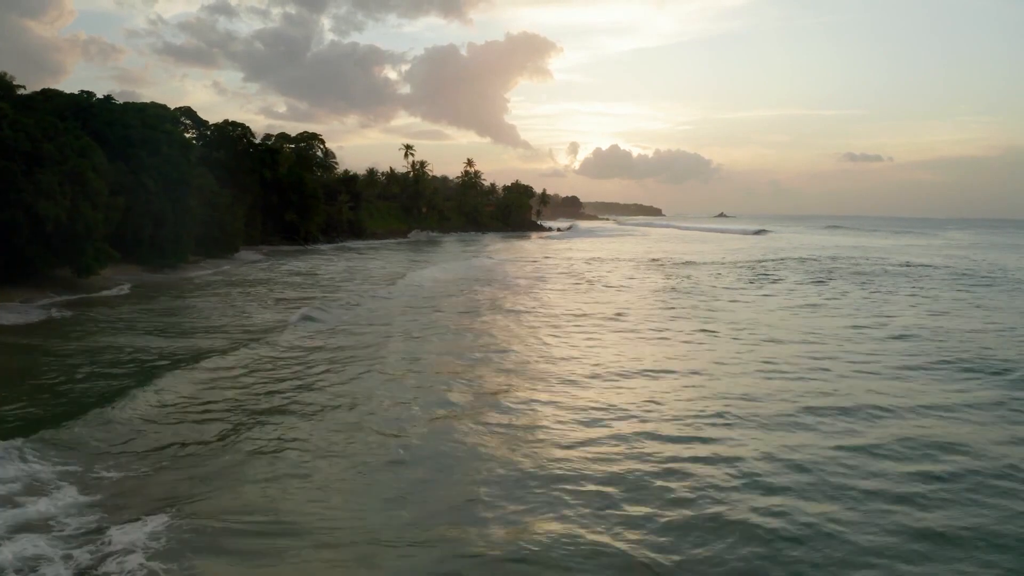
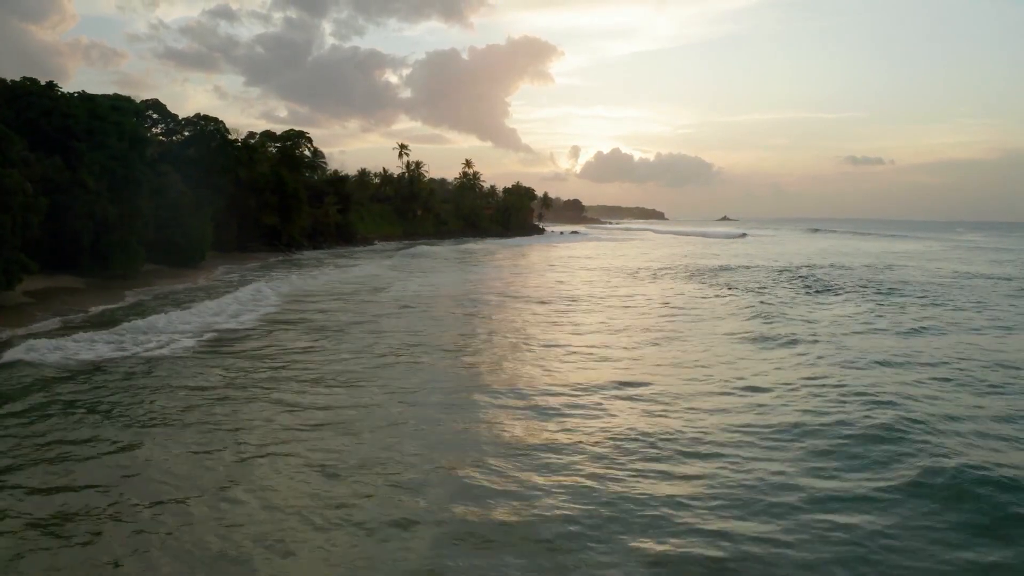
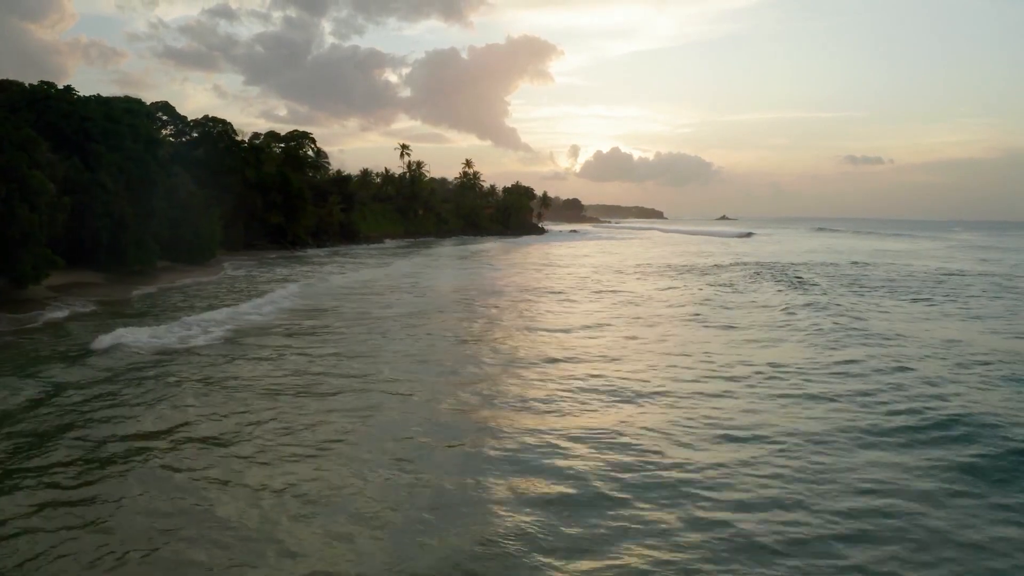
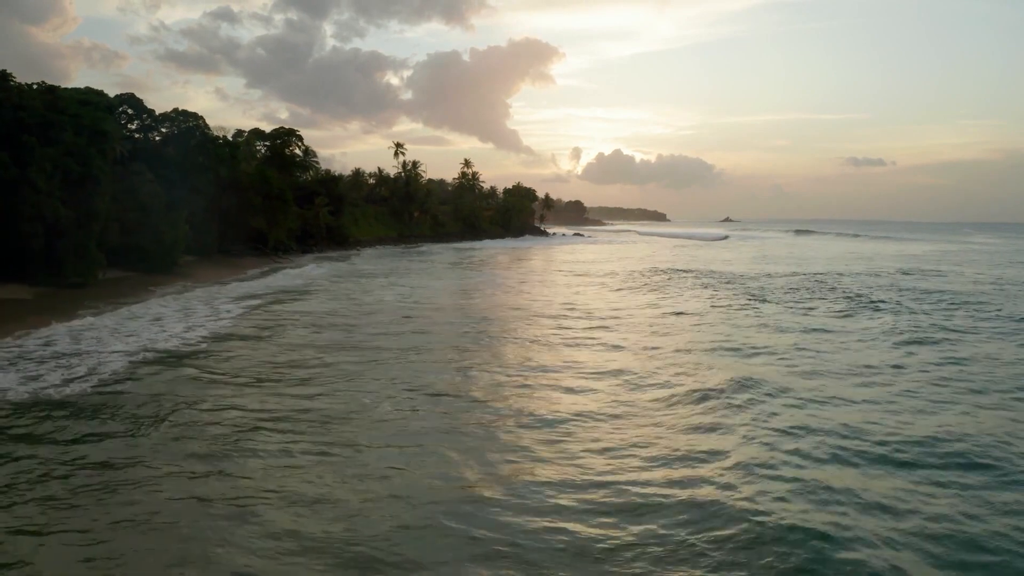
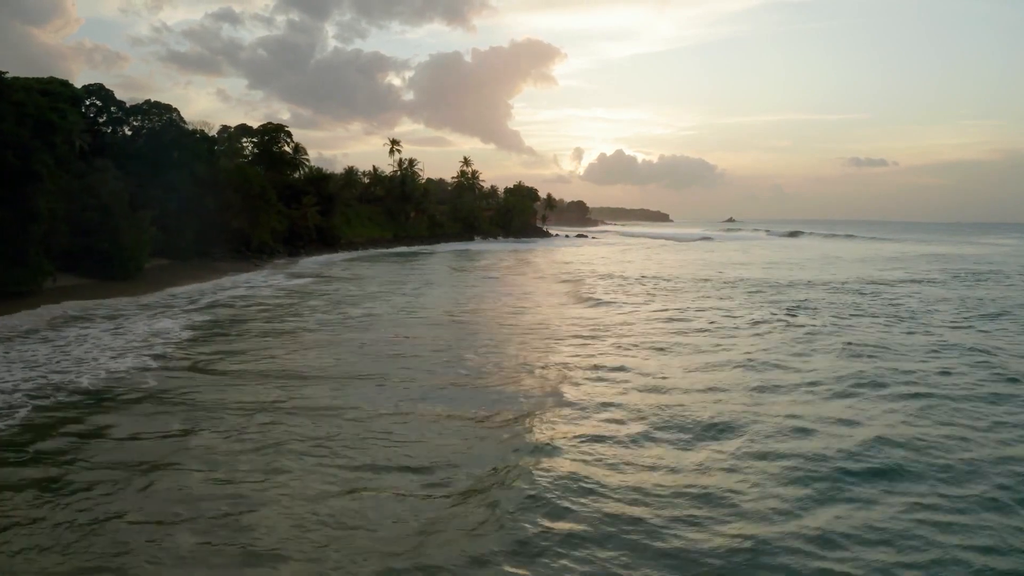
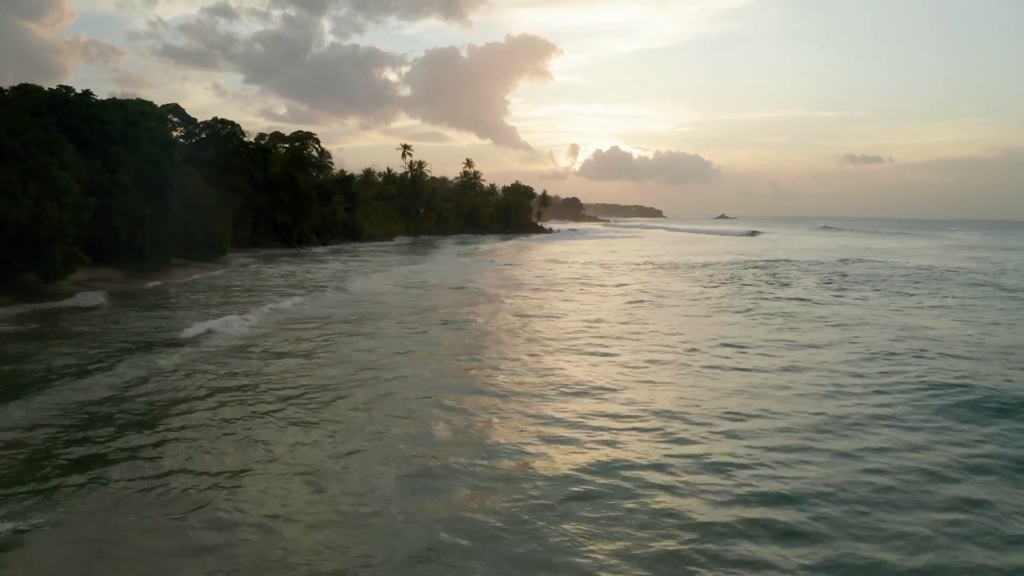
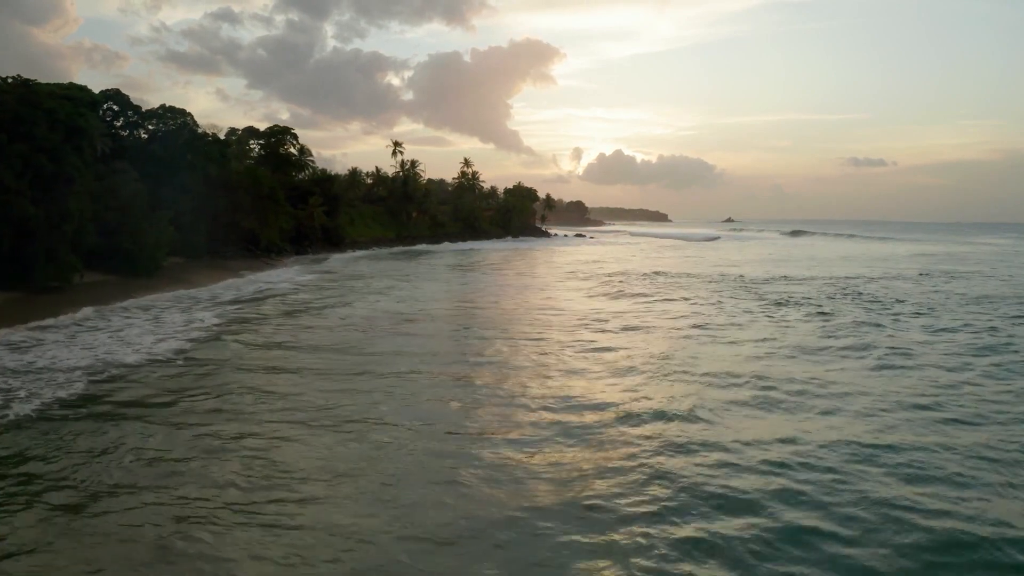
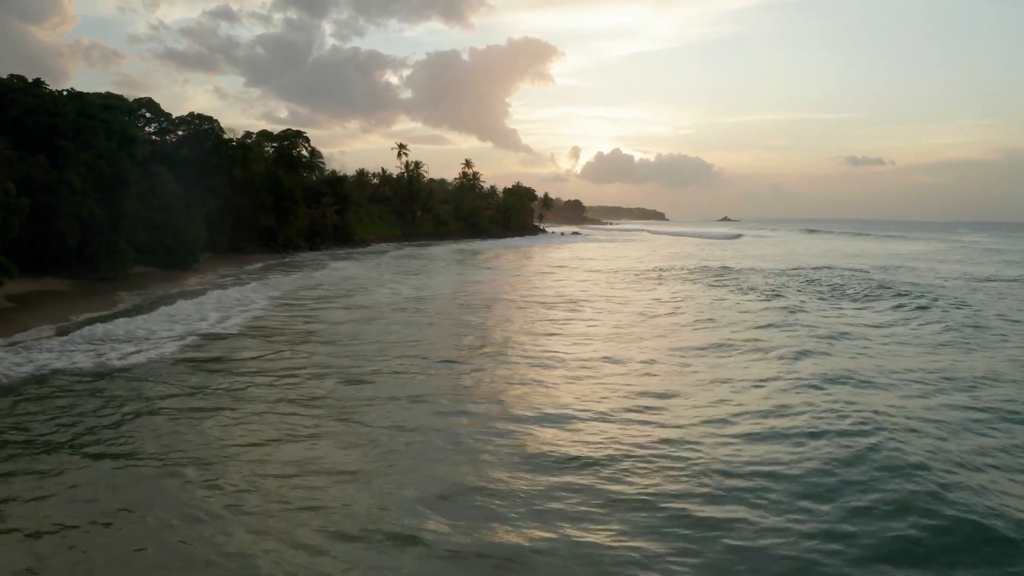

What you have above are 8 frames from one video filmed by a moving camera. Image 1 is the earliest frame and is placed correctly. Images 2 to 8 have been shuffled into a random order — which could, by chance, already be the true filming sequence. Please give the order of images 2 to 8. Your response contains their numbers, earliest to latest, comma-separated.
6, 3, 2, 8, 4, 7, 5
